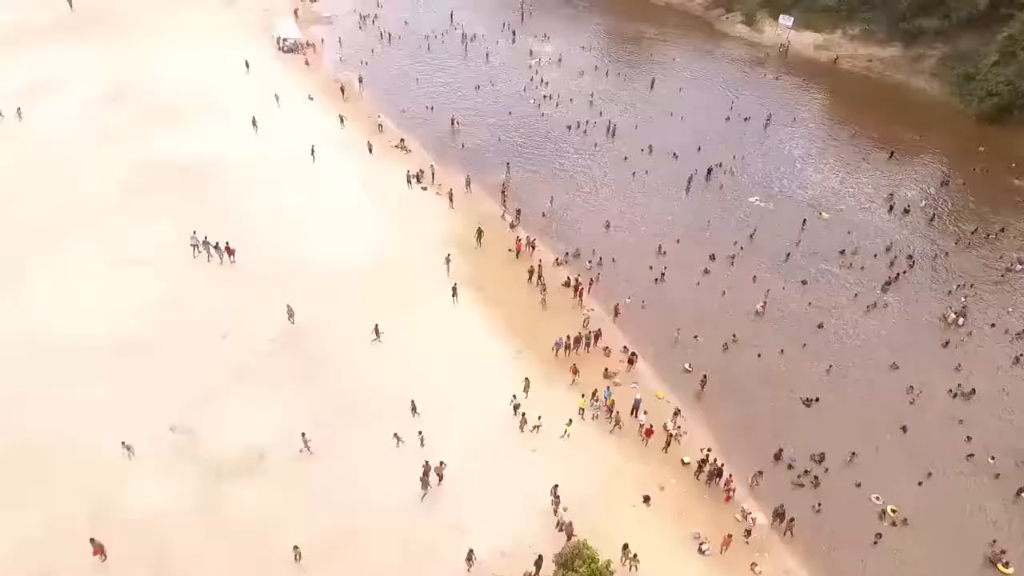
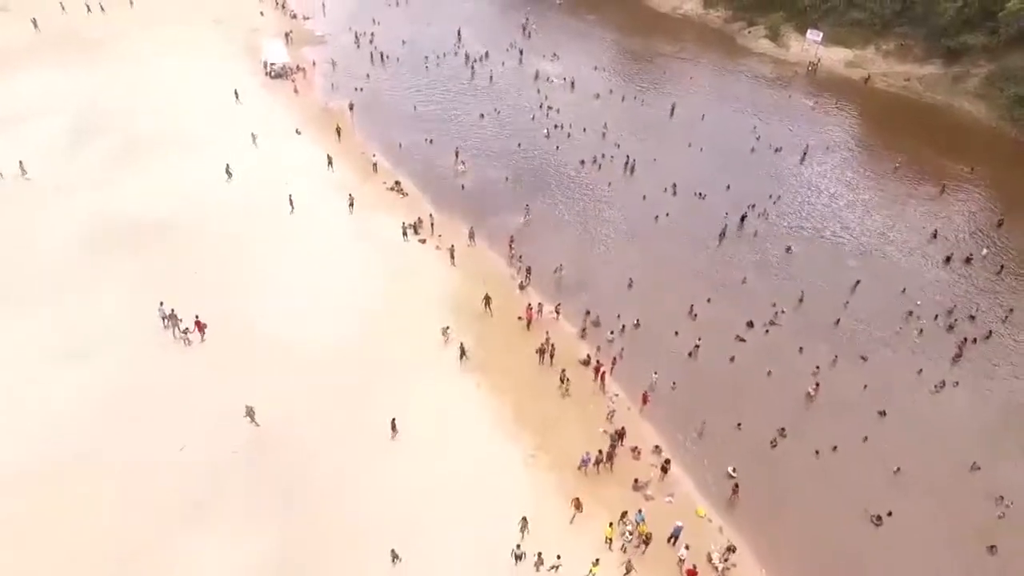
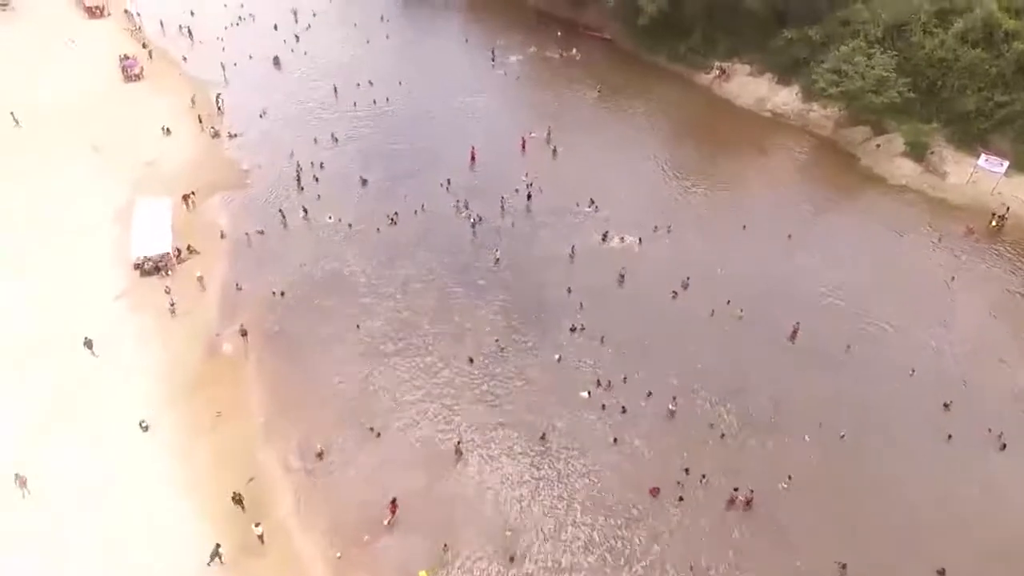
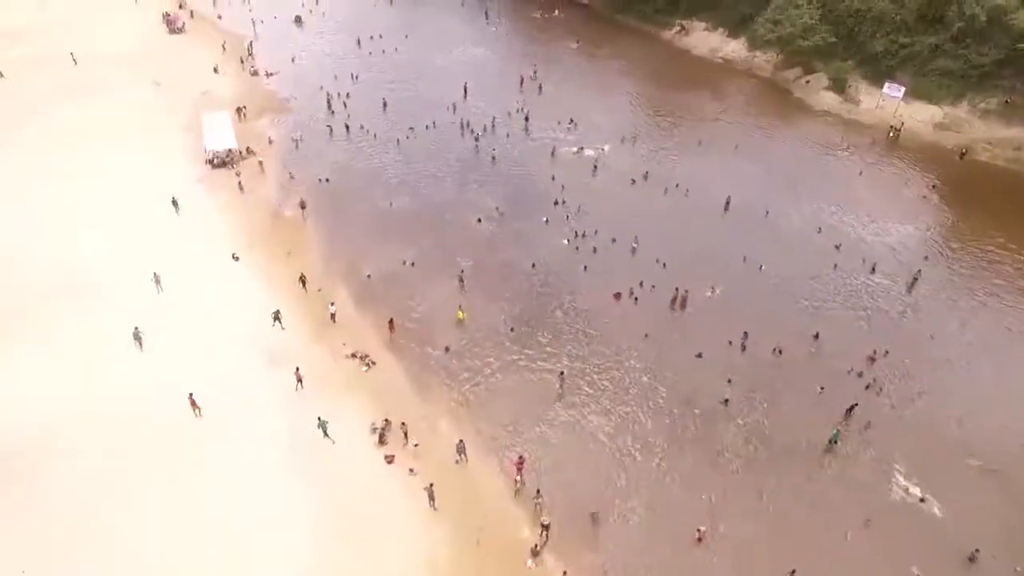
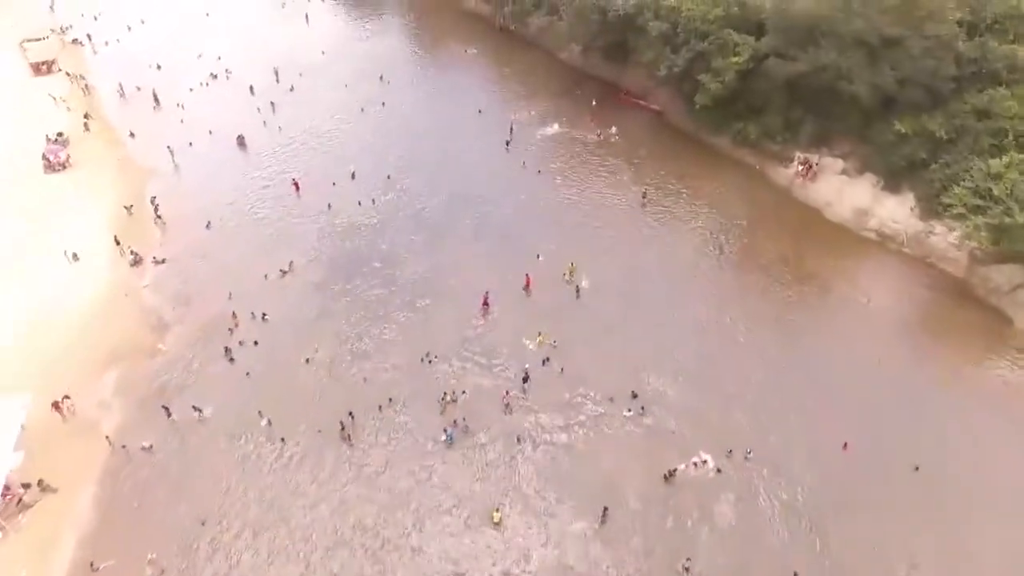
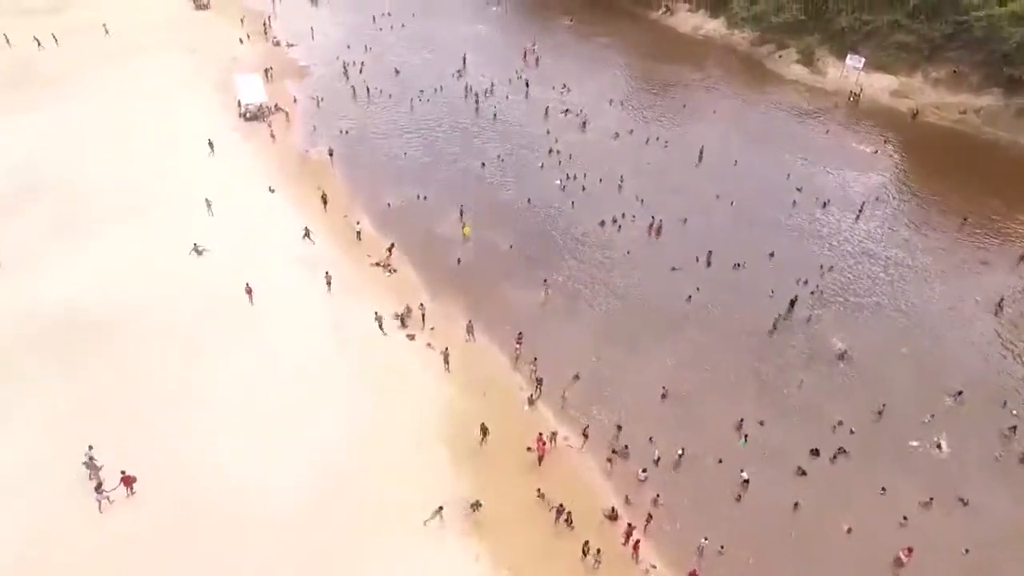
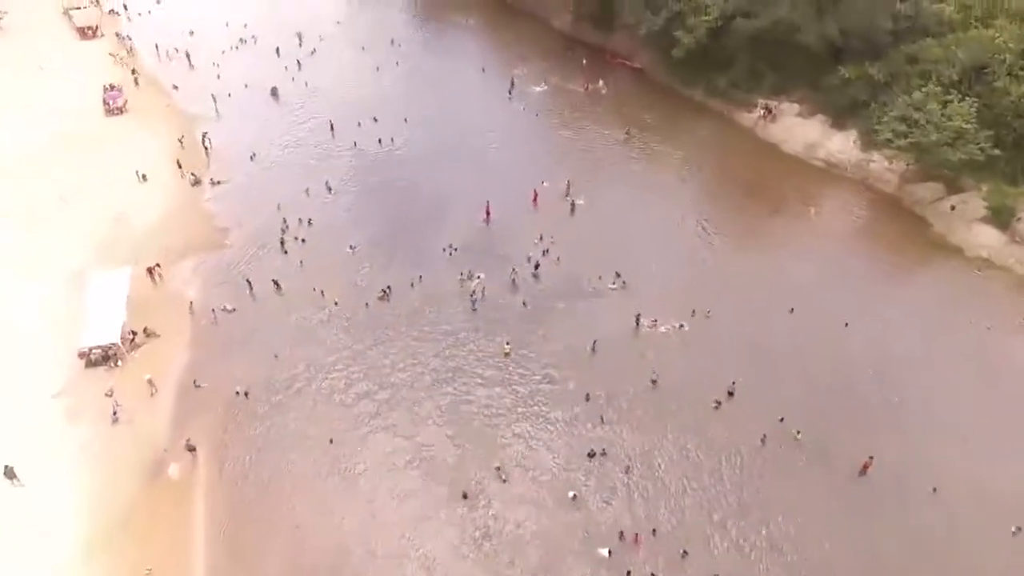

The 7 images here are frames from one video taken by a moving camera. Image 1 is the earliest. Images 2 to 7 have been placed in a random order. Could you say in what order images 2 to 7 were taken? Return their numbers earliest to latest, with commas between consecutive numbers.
2, 6, 4, 3, 7, 5
